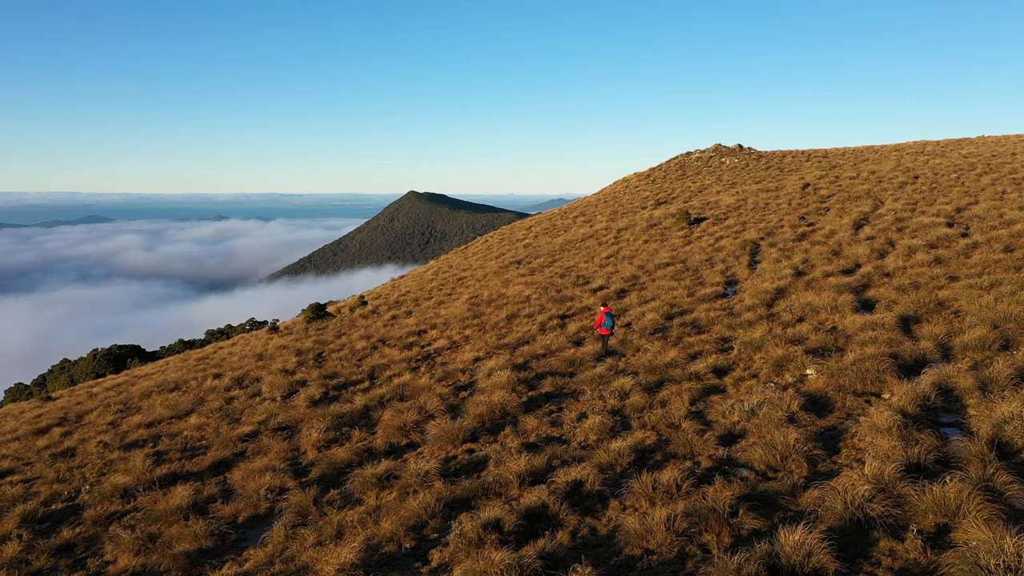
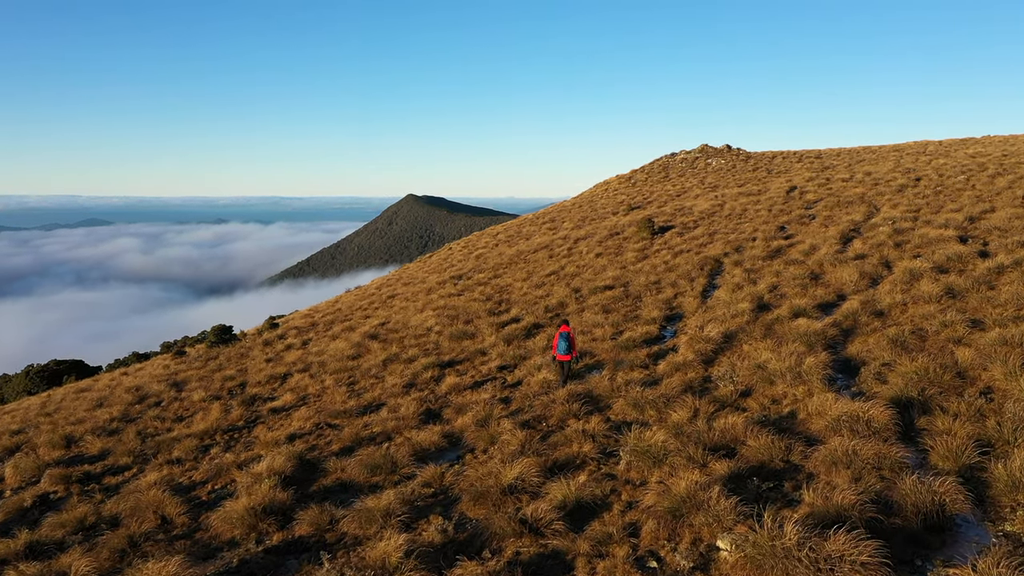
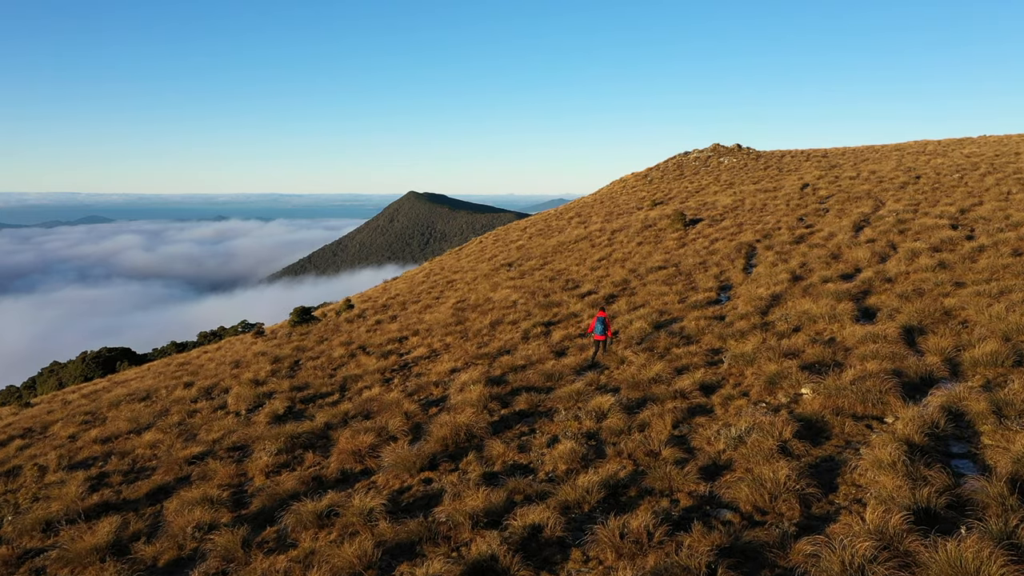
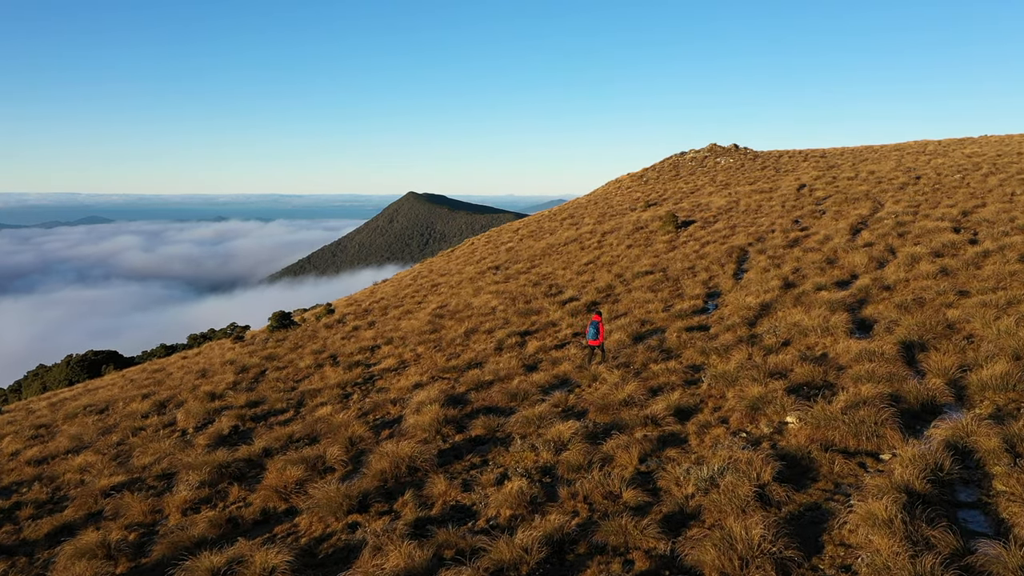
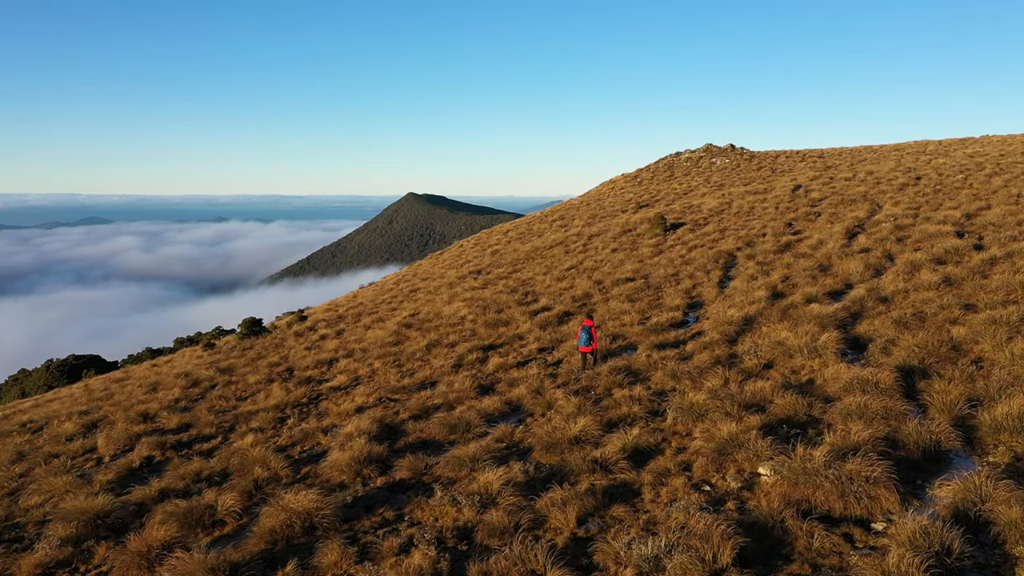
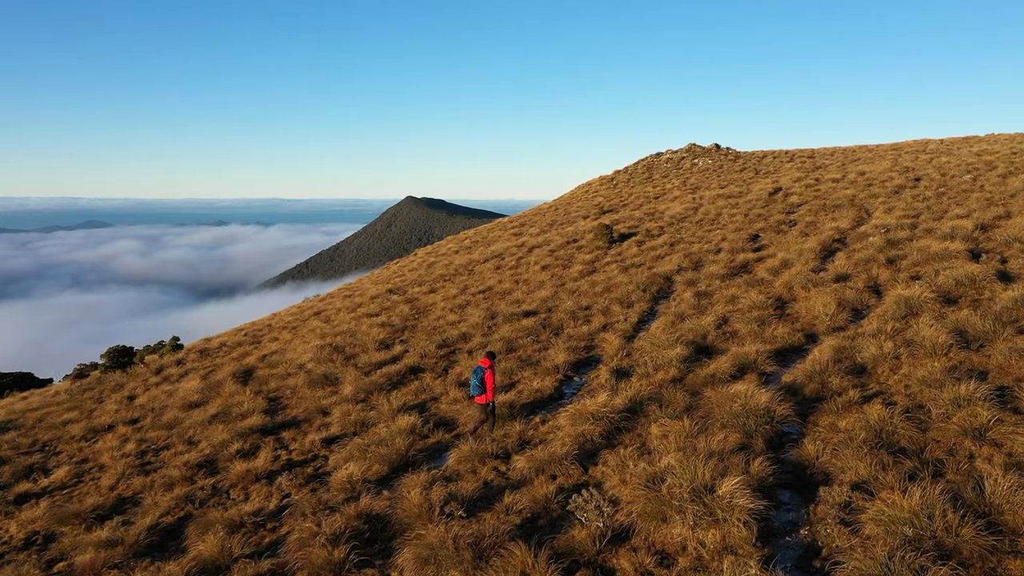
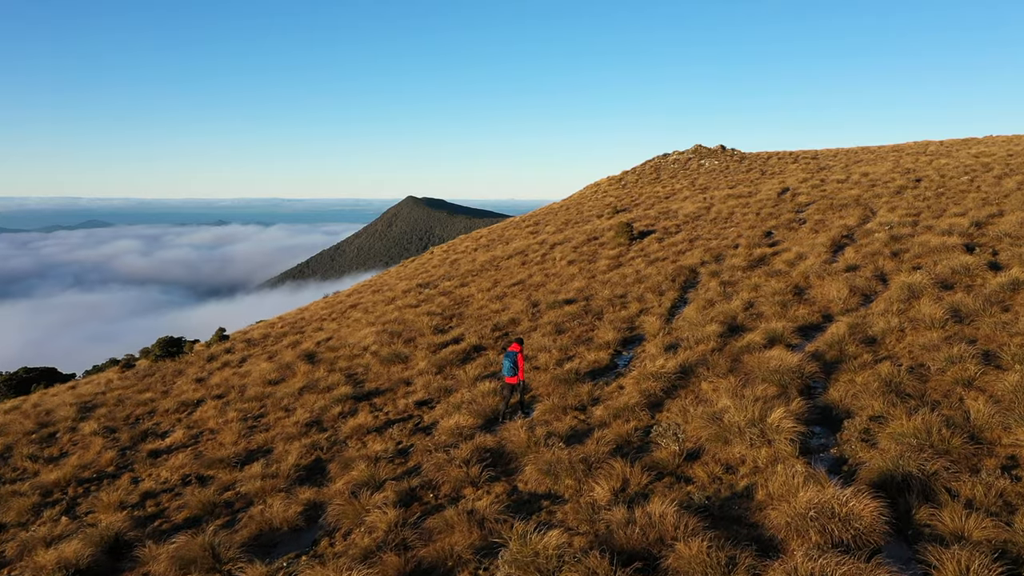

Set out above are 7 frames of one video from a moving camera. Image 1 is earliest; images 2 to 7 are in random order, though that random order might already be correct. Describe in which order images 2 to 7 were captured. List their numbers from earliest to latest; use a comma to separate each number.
3, 4, 5, 2, 7, 6
